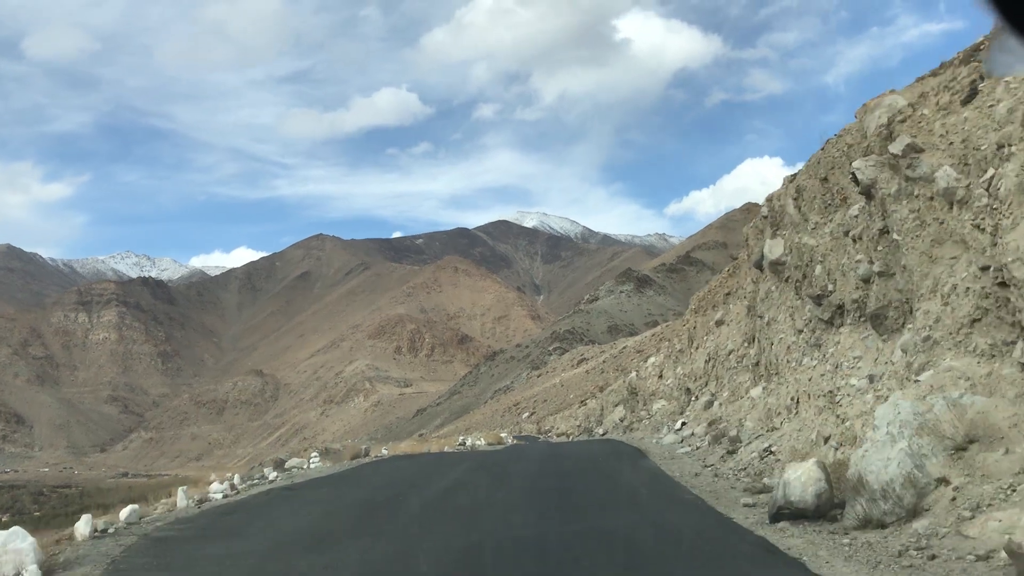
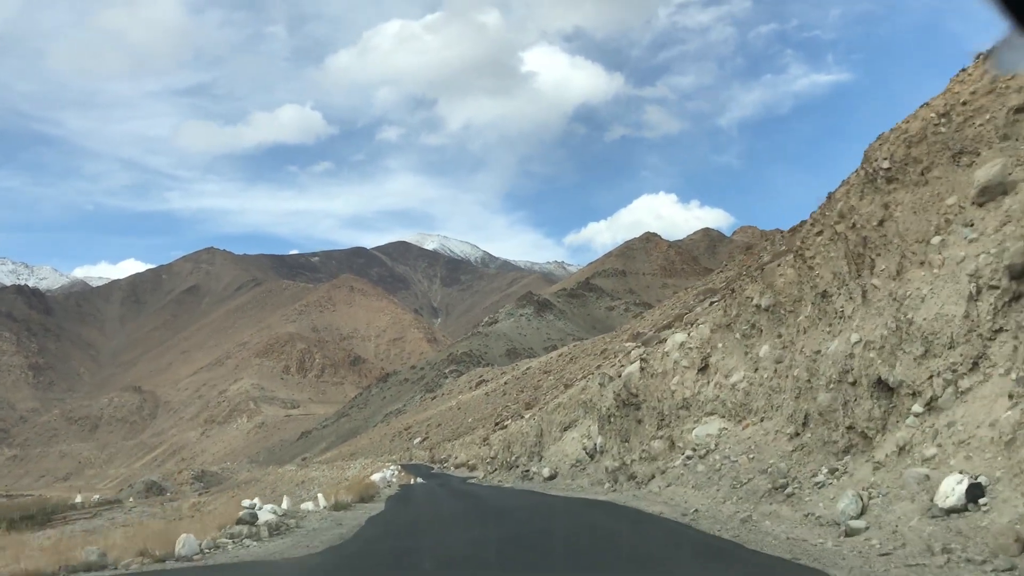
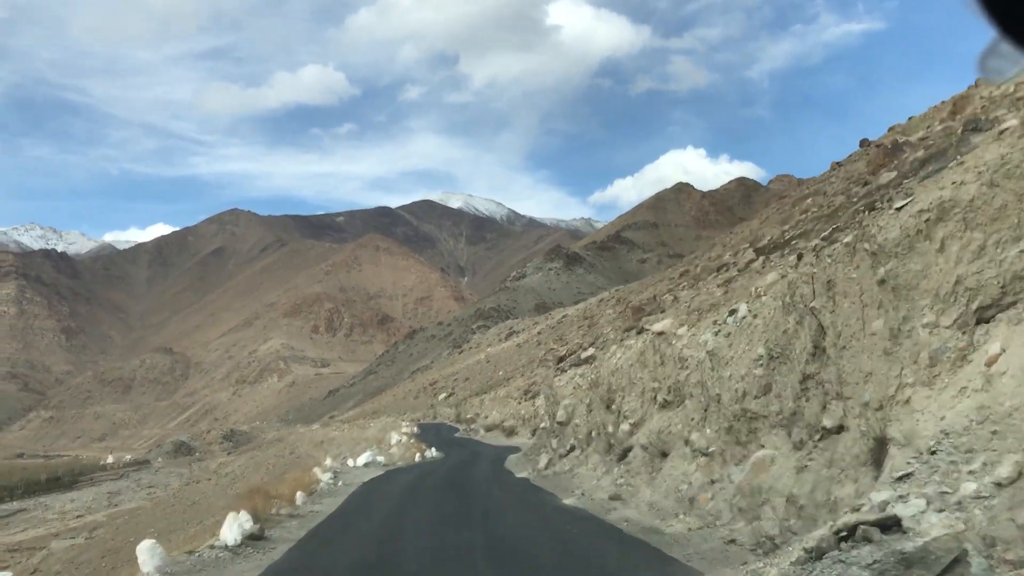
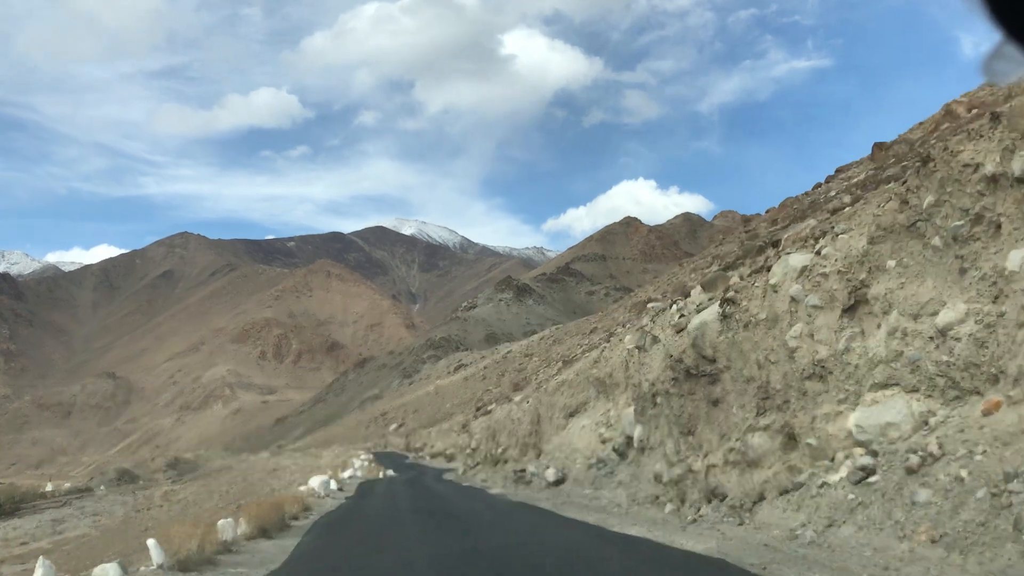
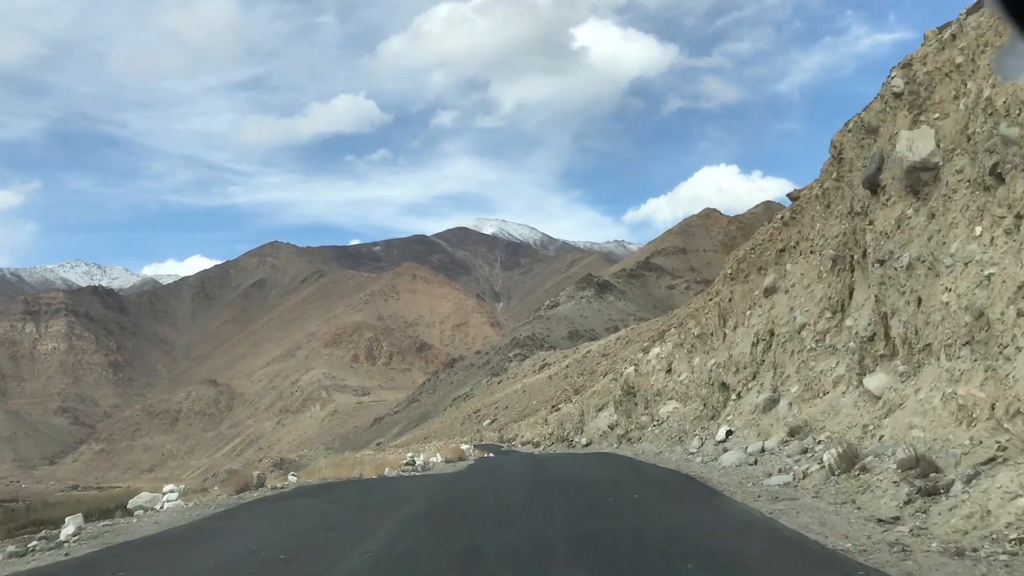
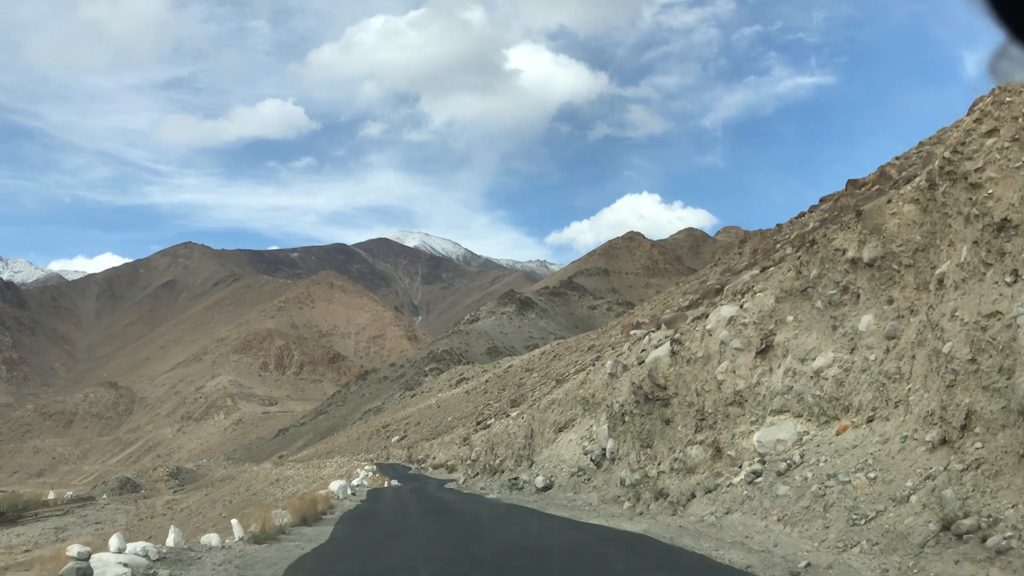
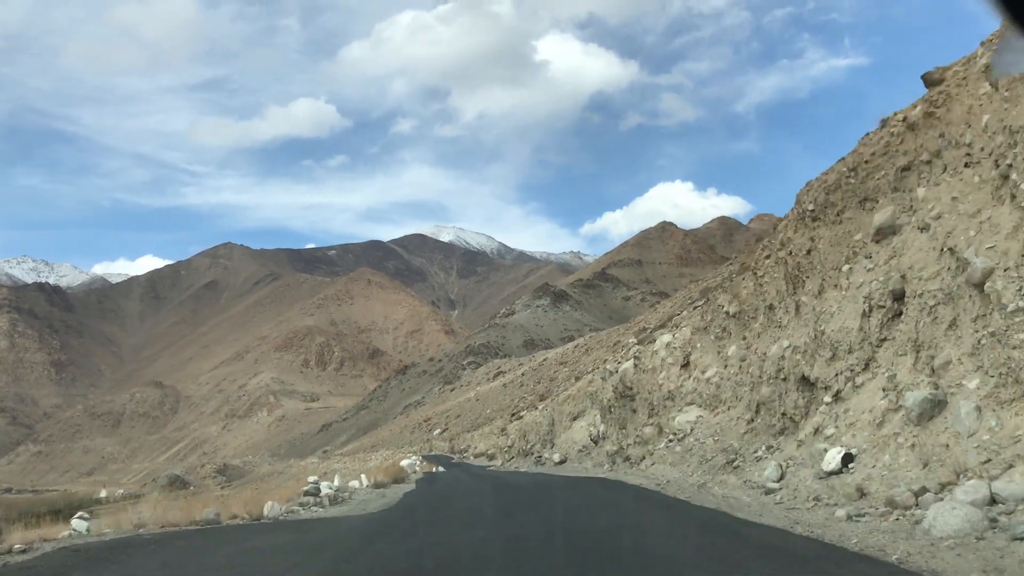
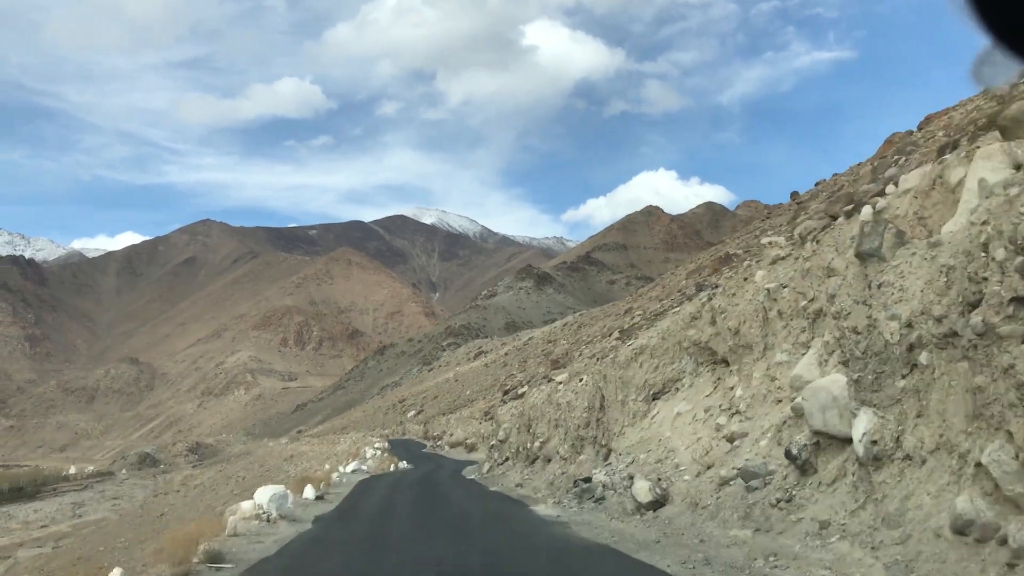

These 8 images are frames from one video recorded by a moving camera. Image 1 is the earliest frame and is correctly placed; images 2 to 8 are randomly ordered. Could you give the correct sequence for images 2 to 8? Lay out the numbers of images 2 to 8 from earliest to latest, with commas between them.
5, 7, 2, 6, 4, 8, 3
